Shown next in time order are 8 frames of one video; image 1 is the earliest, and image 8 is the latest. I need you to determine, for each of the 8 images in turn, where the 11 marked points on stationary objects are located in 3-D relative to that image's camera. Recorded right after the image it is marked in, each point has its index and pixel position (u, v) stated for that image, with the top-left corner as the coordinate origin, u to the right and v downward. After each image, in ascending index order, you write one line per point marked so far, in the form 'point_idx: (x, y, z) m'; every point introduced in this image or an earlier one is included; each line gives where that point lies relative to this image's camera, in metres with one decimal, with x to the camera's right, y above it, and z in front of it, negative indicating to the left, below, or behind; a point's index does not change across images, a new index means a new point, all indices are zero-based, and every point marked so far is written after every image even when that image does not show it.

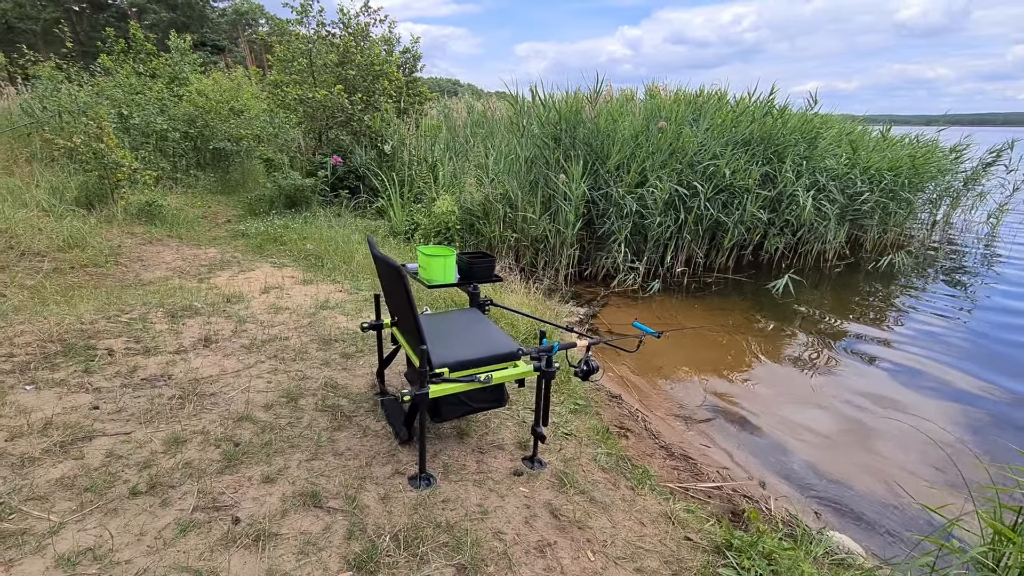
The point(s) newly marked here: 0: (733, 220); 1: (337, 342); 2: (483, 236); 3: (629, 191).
0: (+3.4, +1.1, +7.6) m
1: (-1.2, -0.4, +3.4) m
2: (-0.4, +0.7, +7.0) m
3: (+1.7, +1.4, +7.2) m
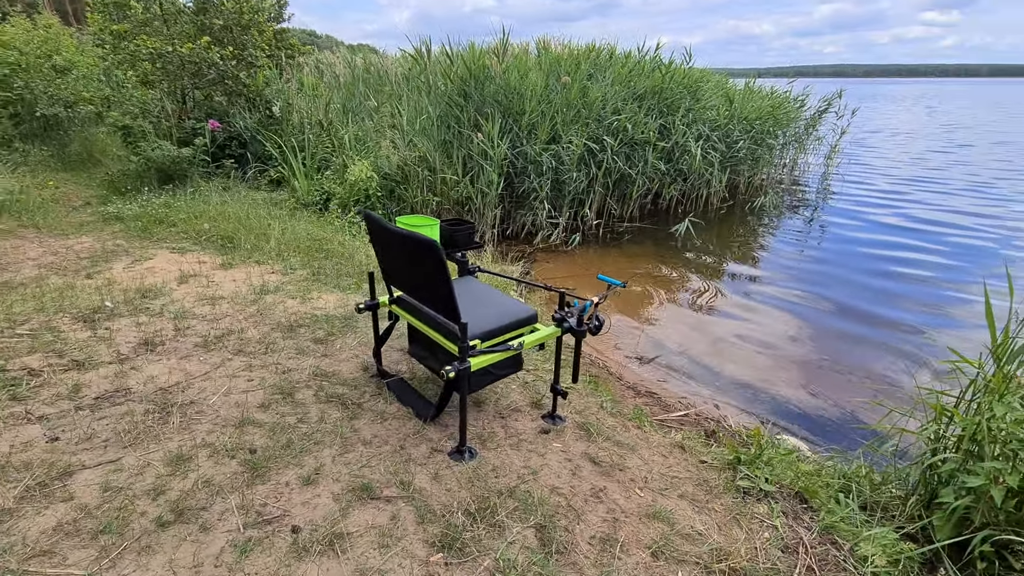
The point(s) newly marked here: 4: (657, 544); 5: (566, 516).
0: (+2.1, +1.9, +8.1) m
1: (-1.3, -0.3, +3.1) m
2: (-1.5, +1.2, +6.7) m
3: (+0.5, +2.1, +7.3) m
4: (+0.5, -0.9, +1.8) m
5: (+0.2, -0.9, +1.9) m
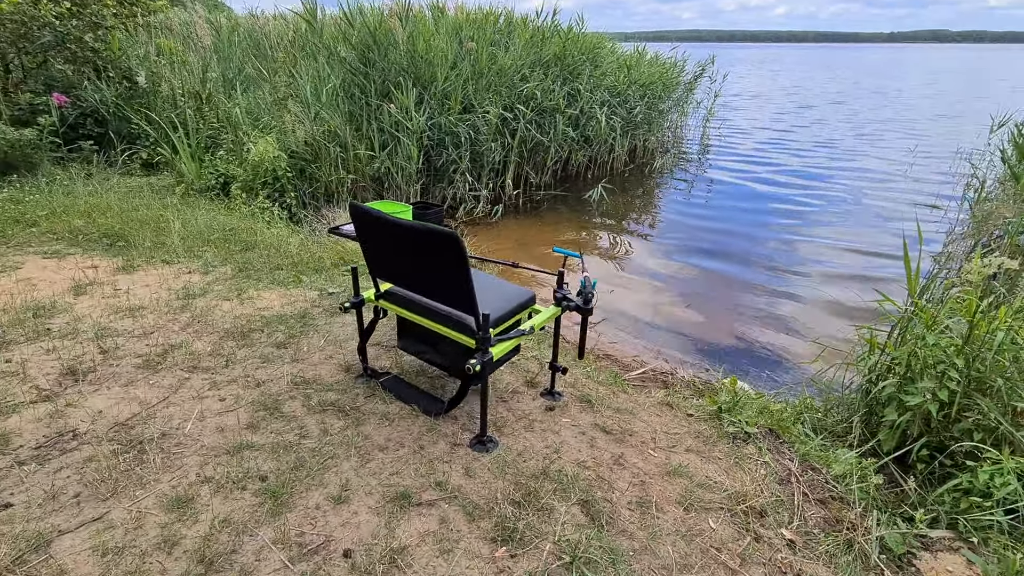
0: (+0.6, +2.5, +8.2) m
1: (-1.5, -0.3, +2.8) m
2: (-2.4, +1.3, +6.2) m
3: (-0.7, +2.4, +7.1) m
4: (+0.7, -0.8, +2.0) m
5: (+0.3, -0.8, +1.9) m
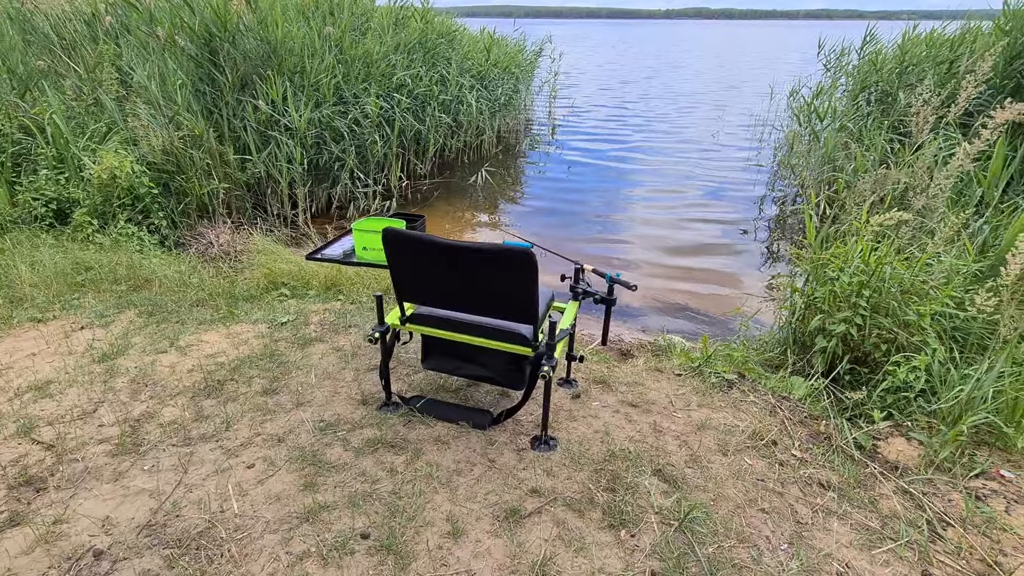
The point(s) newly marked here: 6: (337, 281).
0: (-1.4, +2.6, +8.0) m
1: (-1.4, -0.5, +2.5) m
2: (-3.5, +1.0, +5.4) m
3: (-2.3, +2.3, +6.6) m
4: (+1.0, -0.7, +2.3) m
5: (+0.6, -0.7, +2.2) m
6: (-1.3, 0.0, +3.8) m
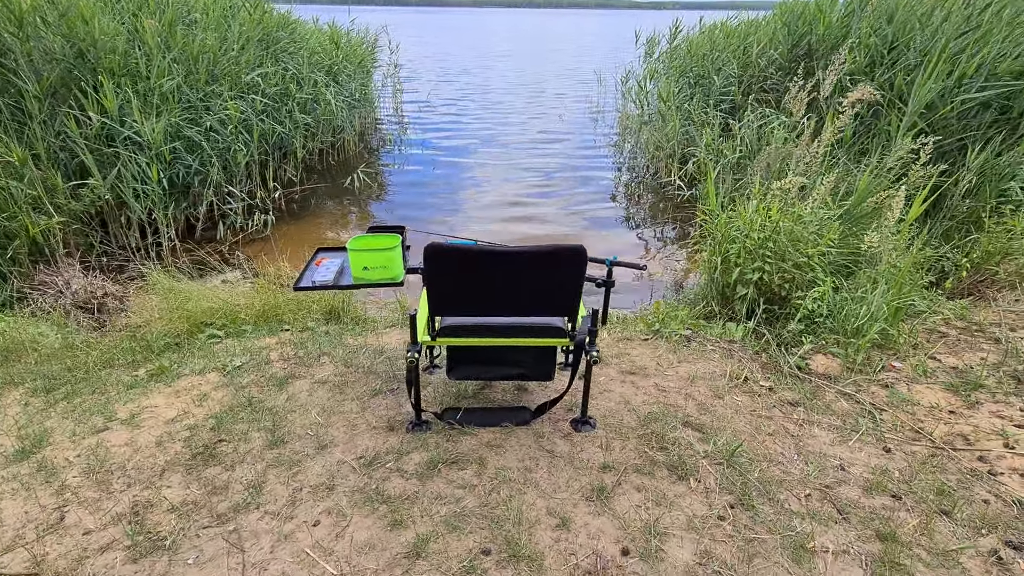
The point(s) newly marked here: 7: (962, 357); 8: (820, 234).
0: (-3.3, +2.4, +7.4) m
1: (-1.2, -0.7, +2.2) m
2: (-4.3, +0.4, +4.2) m
3: (-3.7, +1.9, +5.7) m
4: (+1.1, -0.6, +2.7) m
5: (+0.8, -0.6, +2.5) m
6: (-1.6, -0.2, +3.4) m
7: (+2.8, -0.4, +3.0) m
8: (+2.2, +0.4, +3.5) m
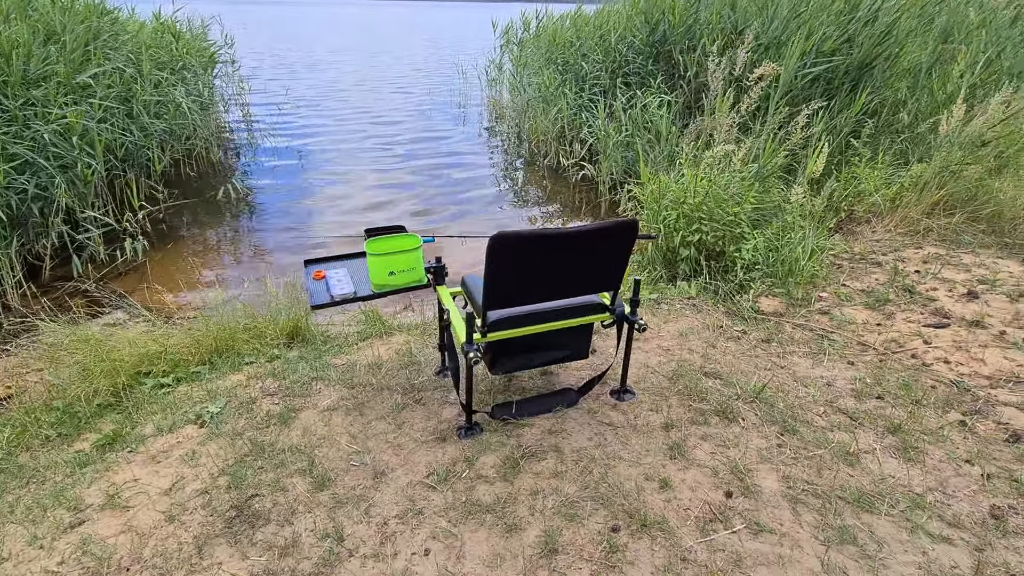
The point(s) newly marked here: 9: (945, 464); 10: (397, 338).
0: (-4.7, +1.9, +6.2) m
1: (-0.9, -0.8, +1.8) m
2: (-4.6, -0.1, +3.0) m
3: (-4.6, +1.4, +4.5) m
4: (+1.1, -0.3, +2.9) m
5: (+1.0, -0.4, +2.7) m
6: (-1.7, -0.3, +2.9) m
7: (+2.6, +0.1, +3.7) m
8: (+1.9, +0.8, +4.0) m
9: (+1.8, -0.7, +2.0) m
10: (-0.7, -0.3, +3.1) m
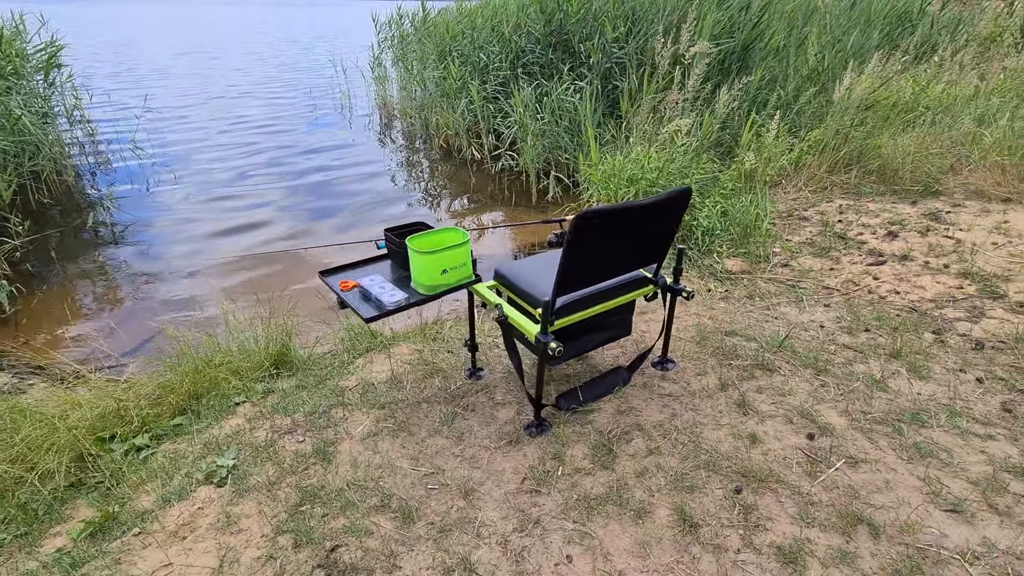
0: (-5.4, +1.3, +5.0) m
1: (-0.5, -0.8, +1.6) m
2: (-4.4, -0.7, +1.9) m
3: (-4.9, +0.9, +3.4) m
4: (+1.2, -0.1, +3.1) m
5: (+1.1, -0.2, +2.8) m
6: (-1.5, -0.5, +2.4) m
7: (+2.4, +0.5, +4.2) m
8: (+1.5, +1.0, +4.3) m
9: (+2.0, -0.4, +2.3) m
10: (-0.6, -0.3, +2.8) m
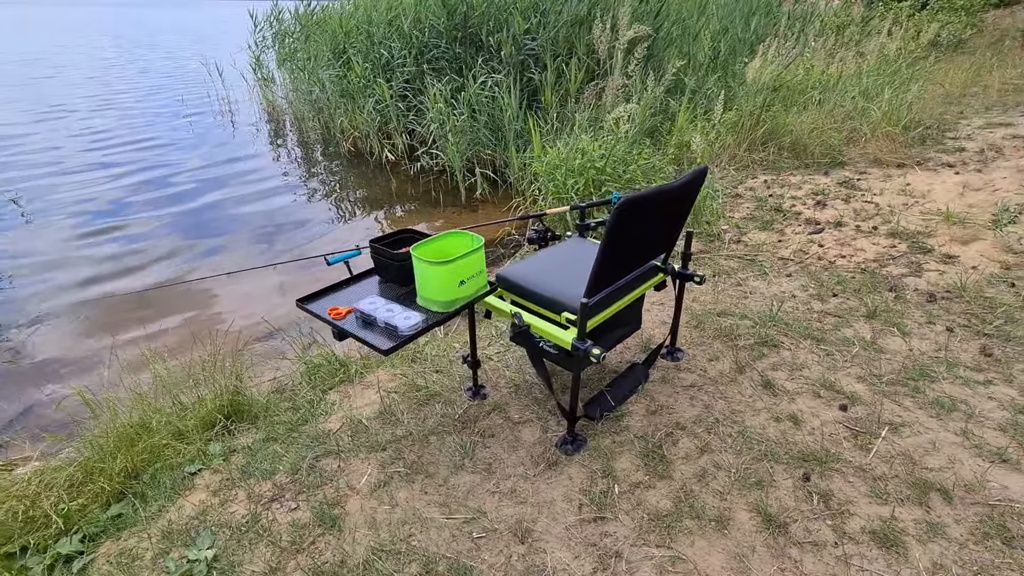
0: (-5.9, +0.6, +3.7) m
1: (-0.3, -0.9, +1.3) m
2: (-4.1, -1.2, +0.9) m
3: (-5.1, +0.3, +2.2) m
4: (+1.1, 0.0, +3.1) m
5: (+1.0, -0.1, +2.7) m
6: (-1.5, -0.7, +1.9) m
7: (+2.0, +0.7, +4.3) m
8: (+1.0, +1.2, +4.3) m
9: (+2.1, -0.2, +2.5) m
10: (-0.7, -0.4, +2.4) m
